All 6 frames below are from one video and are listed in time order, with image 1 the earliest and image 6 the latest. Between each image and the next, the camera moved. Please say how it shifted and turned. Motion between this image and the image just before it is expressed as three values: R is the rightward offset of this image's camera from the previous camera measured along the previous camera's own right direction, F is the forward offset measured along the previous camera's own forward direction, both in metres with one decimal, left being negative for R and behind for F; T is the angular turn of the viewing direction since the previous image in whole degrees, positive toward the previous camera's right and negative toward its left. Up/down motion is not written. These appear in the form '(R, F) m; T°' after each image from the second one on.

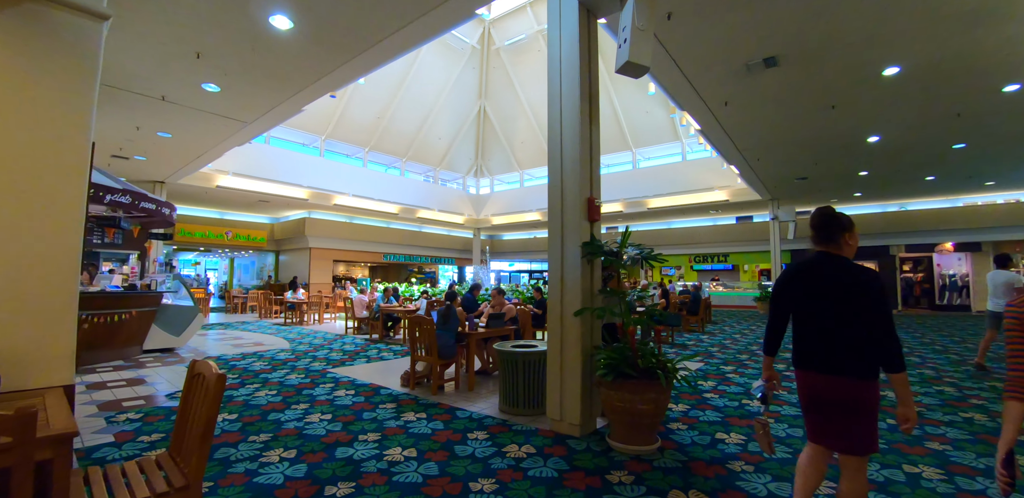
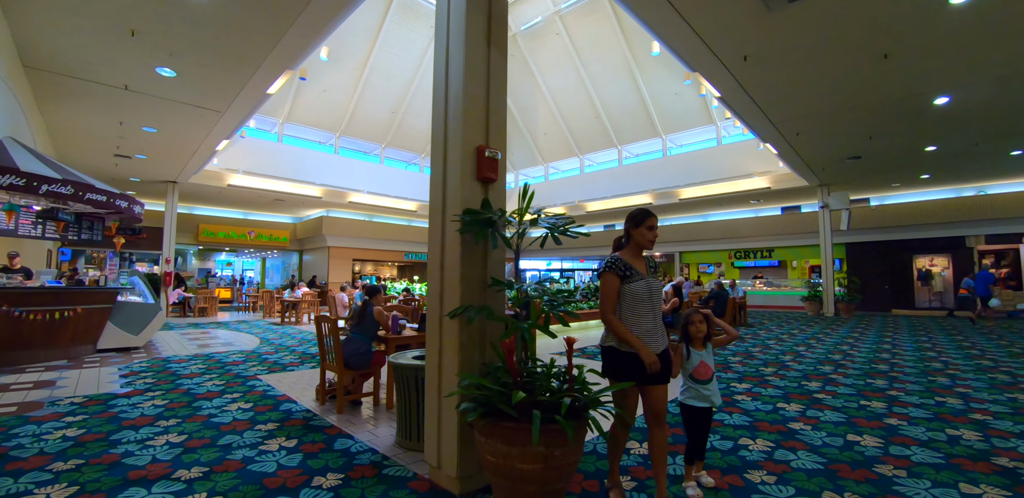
(+0.9, +0.9) m; -6°
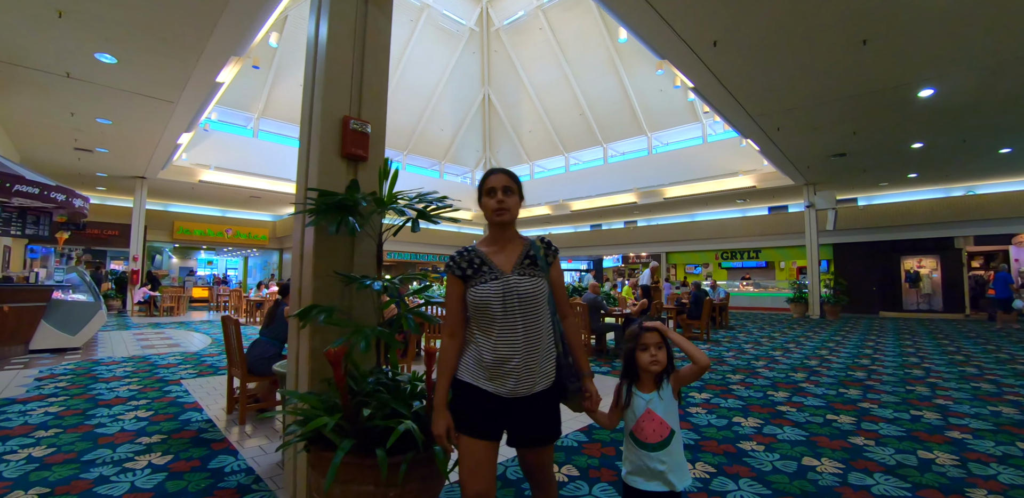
(+0.5, +0.3) m; 0°
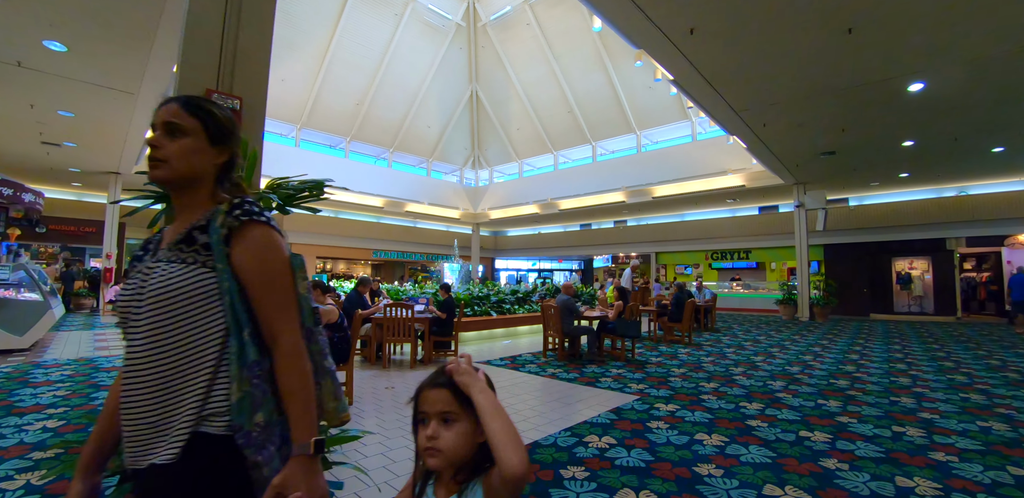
(+0.3, +0.3) m; 0°
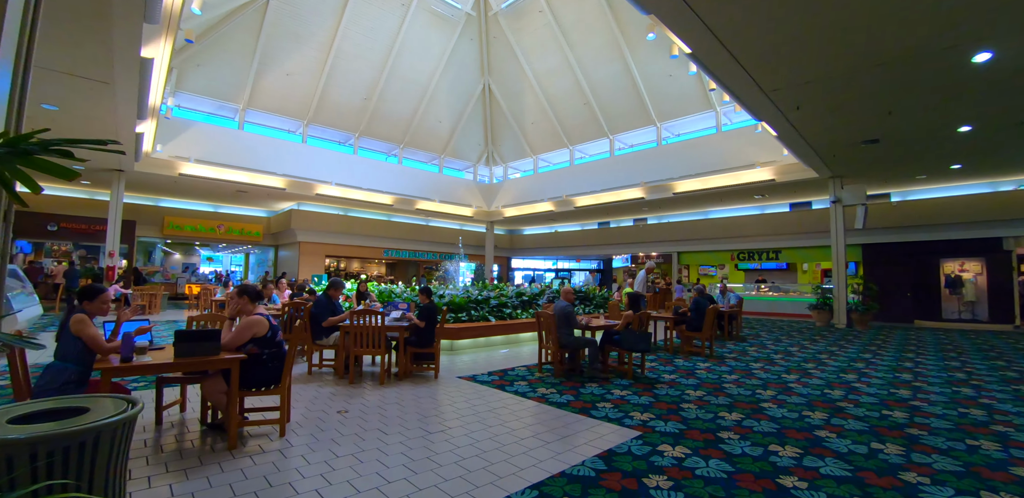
(+0.3, +0.6) m; -3°
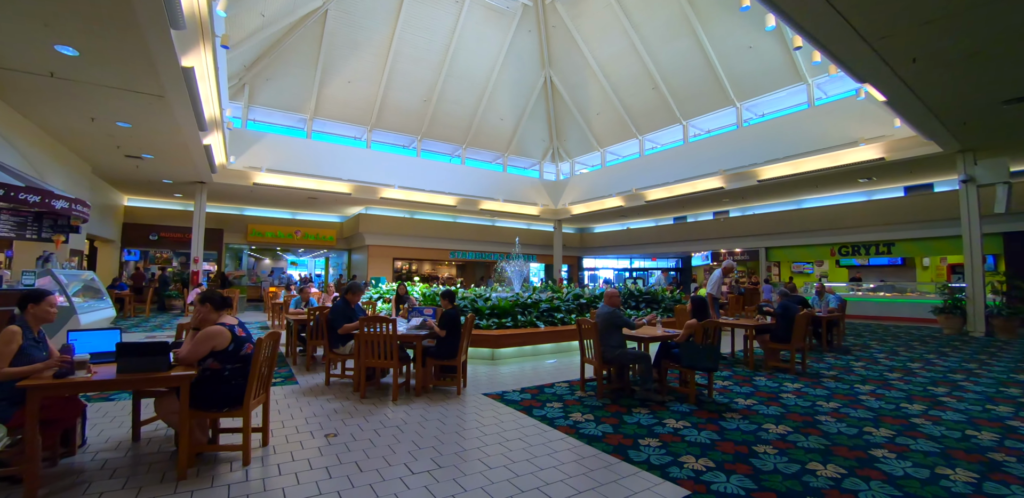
(+0.3, +0.6) m; -10°
